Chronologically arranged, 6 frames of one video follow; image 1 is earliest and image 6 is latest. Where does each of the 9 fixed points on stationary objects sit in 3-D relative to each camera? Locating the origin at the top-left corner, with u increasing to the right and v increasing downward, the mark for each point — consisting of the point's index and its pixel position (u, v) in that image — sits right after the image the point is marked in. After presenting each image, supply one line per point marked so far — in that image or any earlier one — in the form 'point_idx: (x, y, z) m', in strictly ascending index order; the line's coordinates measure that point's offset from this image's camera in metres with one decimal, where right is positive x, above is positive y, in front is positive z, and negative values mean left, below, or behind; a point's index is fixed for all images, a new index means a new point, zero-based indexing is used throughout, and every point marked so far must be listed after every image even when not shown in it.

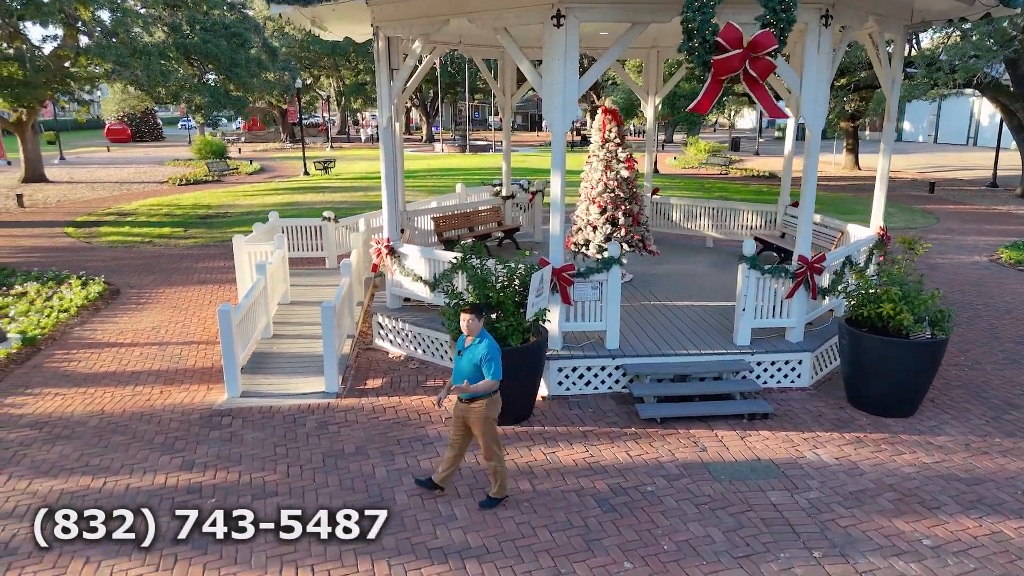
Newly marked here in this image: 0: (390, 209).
0: (-1.5, +0.9, +8.6) m
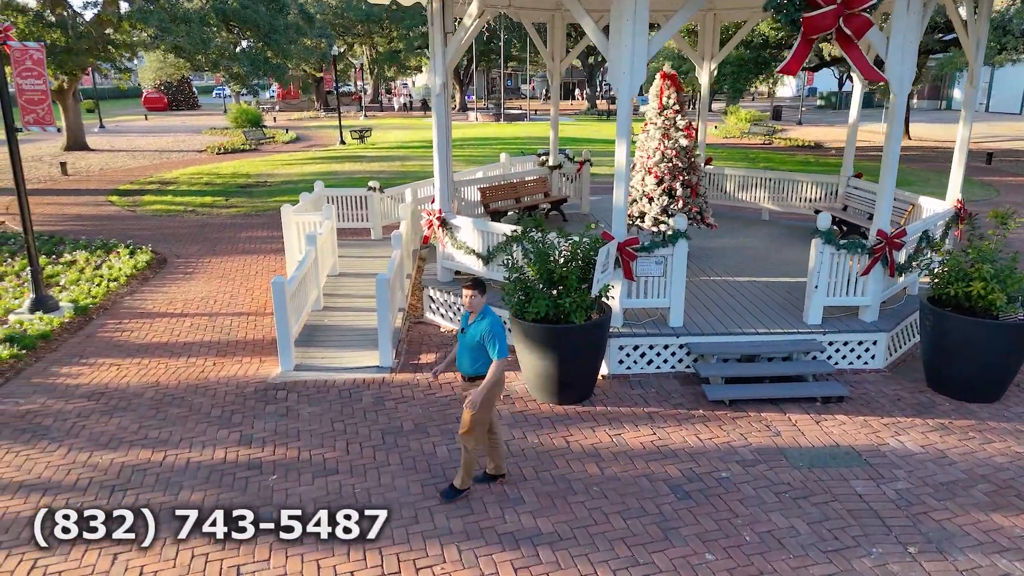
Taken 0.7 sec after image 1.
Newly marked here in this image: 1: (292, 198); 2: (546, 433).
0: (-0.8, +1.3, +8.4) m
1: (-5.6, +2.3, +18.7) m
2: (+0.3, -1.2, +5.9) m
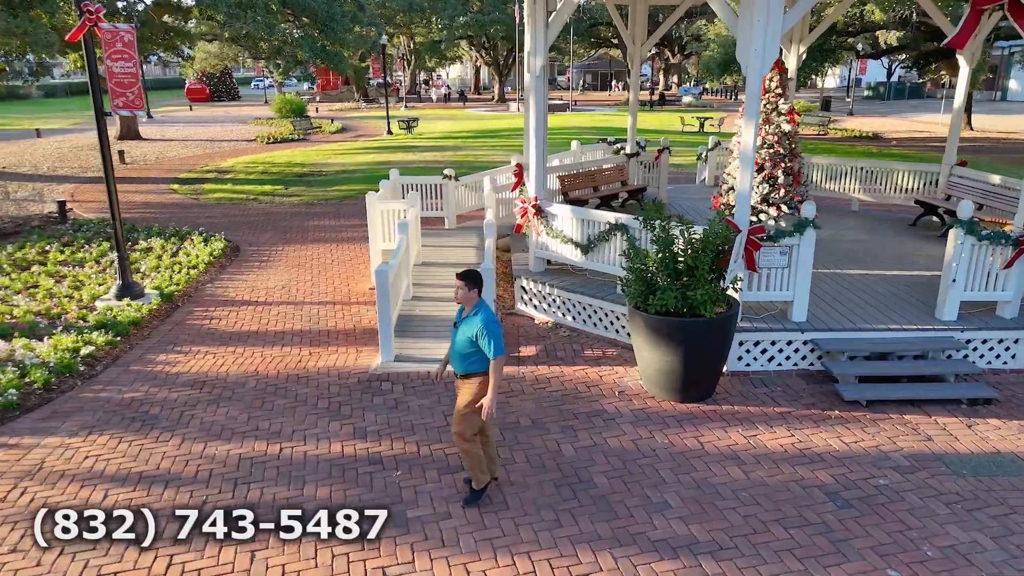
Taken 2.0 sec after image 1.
0: (+0.3, +1.4, +8.1) m
1: (-4.1, +2.6, +18.6) m
2: (+1.3, -1.1, +5.6) m
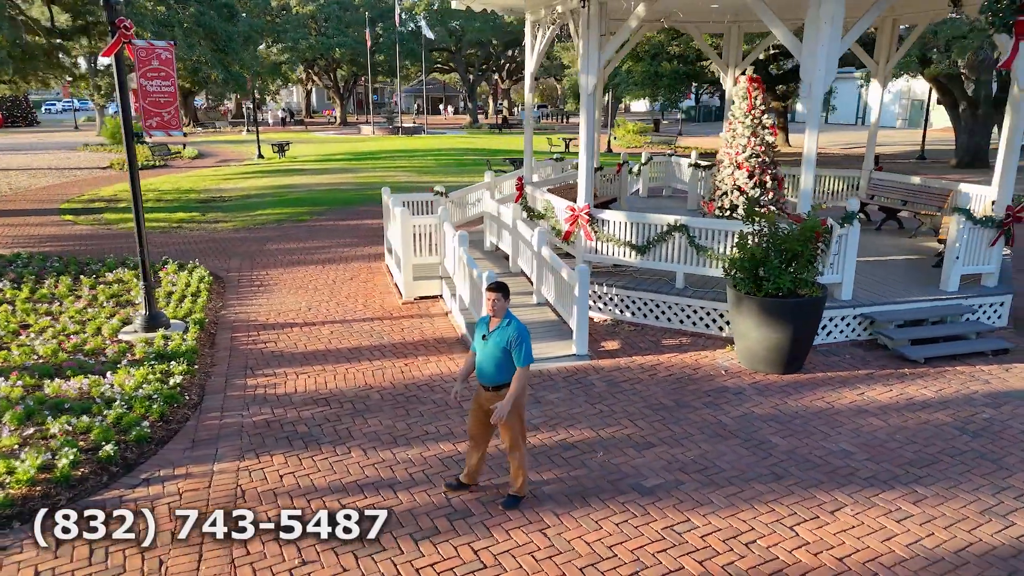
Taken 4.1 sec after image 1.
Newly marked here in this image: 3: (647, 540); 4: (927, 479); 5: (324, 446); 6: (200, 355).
0: (+0.9, +1.3, +8.7) m
1: (-5.8, +1.9, +18.0) m
2: (+2.6, -1.0, +6.5) m
3: (+0.8, -1.5, +4.5) m
4: (+2.9, -1.3, +5.1) m
5: (-1.5, -1.2, +5.8) m
6: (-3.3, -0.7, +7.8) m
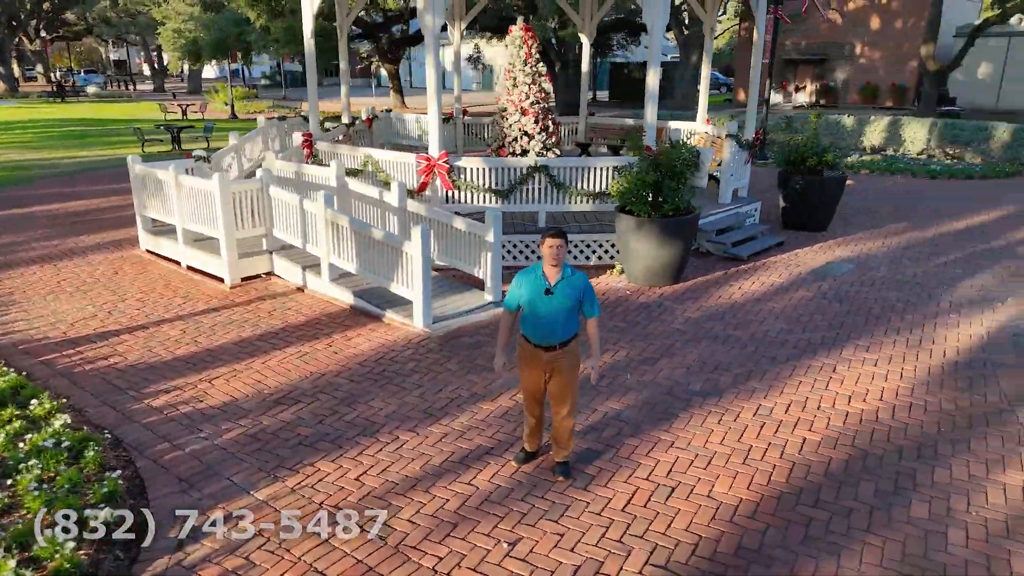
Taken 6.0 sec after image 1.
0: (-0.9, +1.9, +8.4) m
1: (-11.4, +1.4, +12.9) m
2: (+2.0, -0.1, +7.5) m
3: (+1.6, -0.9, +5.0) m
4: (+3.0, -0.4, +6.5) m
5: (-1.0, -1.0, +4.9) m
6: (-3.7, -0.8, +5.6) m
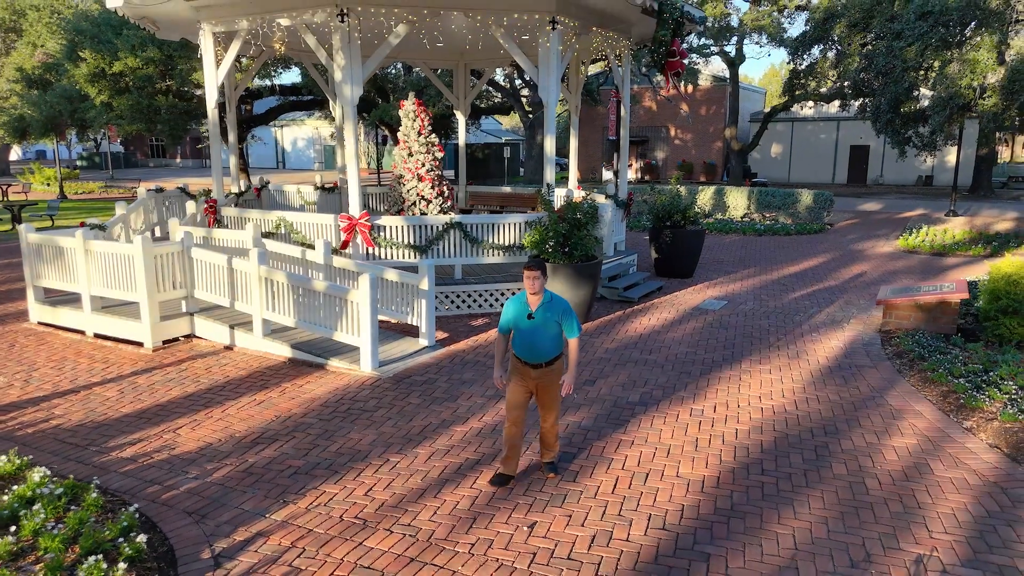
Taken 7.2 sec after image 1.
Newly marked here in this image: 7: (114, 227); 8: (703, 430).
0: (-1.9, +1.2, +8.9) m
1: (-13.1, -0.2, +10.9) m
2: (+1.2, -0.5, +8.5) m
3: (+1.5, -1.1, +5.9) m
4: (+2.4, -0.7, +7.7) m
5: (-1.1, -1.3, +5.2) m
6: (-3.9, -1.2, +5.4) m
7: (-5.7, +0.9, +10.6) m
8: (+1.5, -1.1, +5.7) m
